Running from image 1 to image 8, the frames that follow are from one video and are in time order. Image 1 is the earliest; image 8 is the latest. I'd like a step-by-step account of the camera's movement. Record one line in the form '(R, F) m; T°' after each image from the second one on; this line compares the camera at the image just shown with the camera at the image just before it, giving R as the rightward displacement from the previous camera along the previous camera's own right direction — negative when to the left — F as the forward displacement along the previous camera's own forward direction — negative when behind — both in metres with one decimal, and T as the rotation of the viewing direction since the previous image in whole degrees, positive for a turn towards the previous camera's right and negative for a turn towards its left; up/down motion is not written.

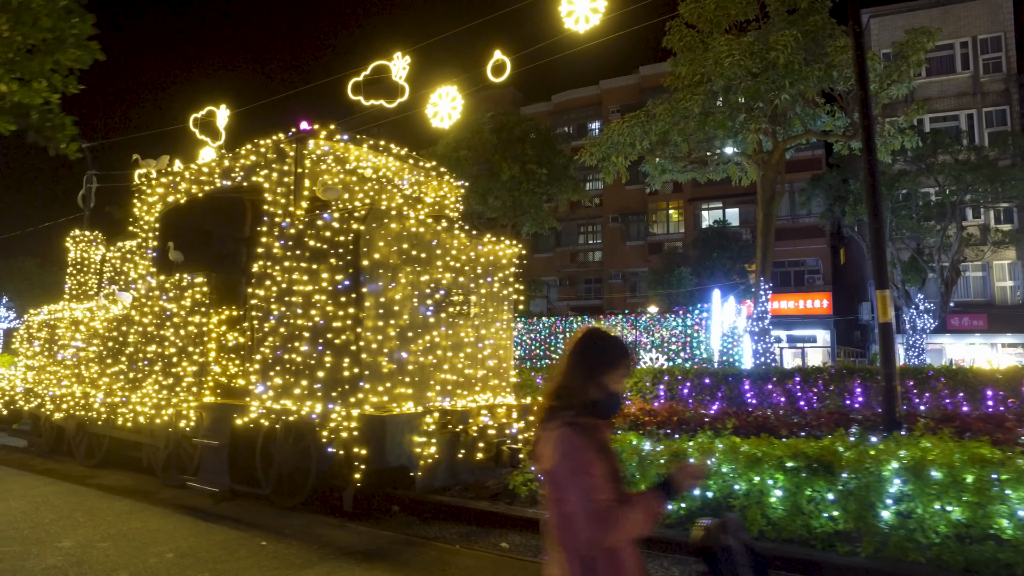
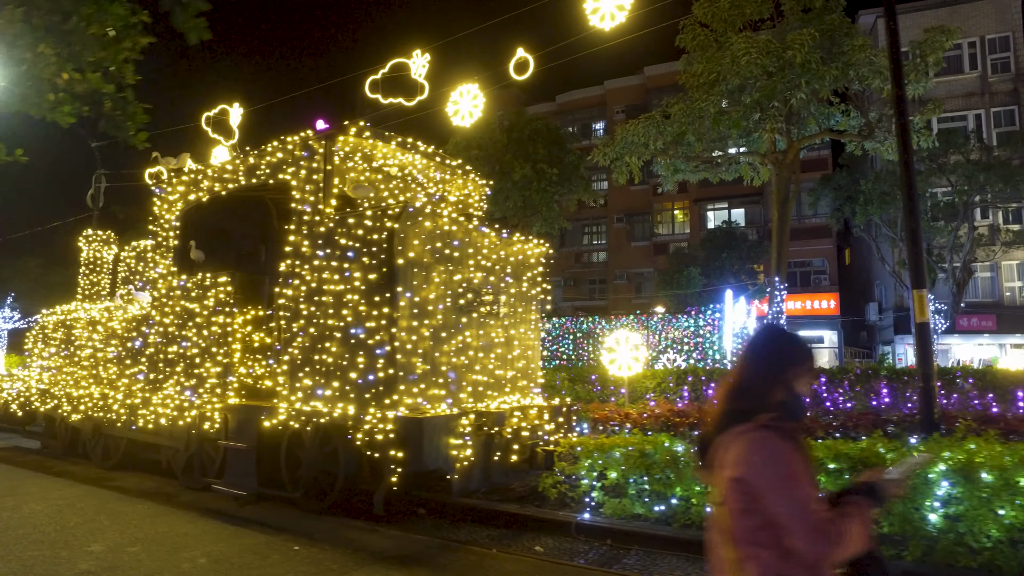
(-0.4, +0.1) m; 0°
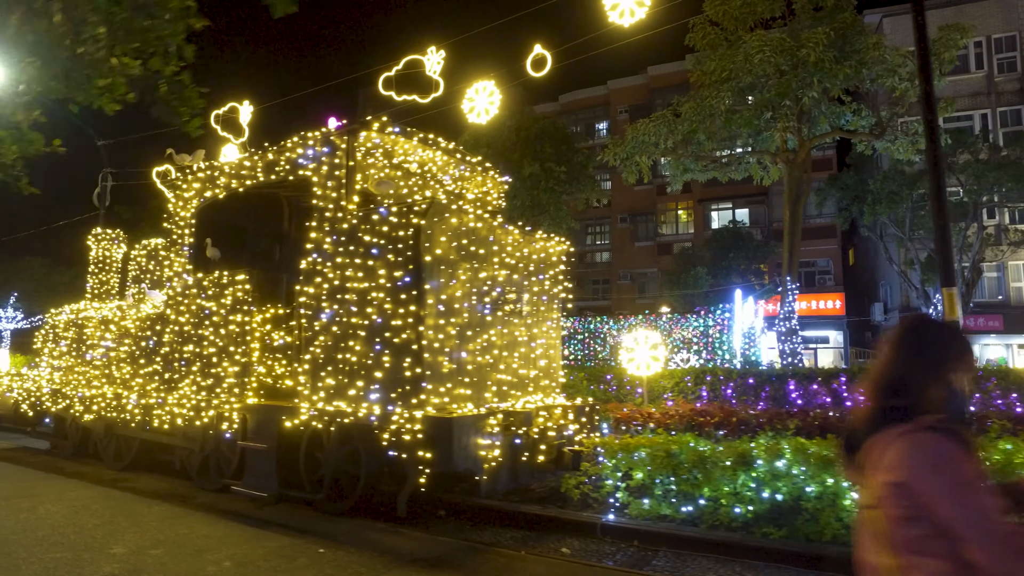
(-0.3, +0.1) m; 0°
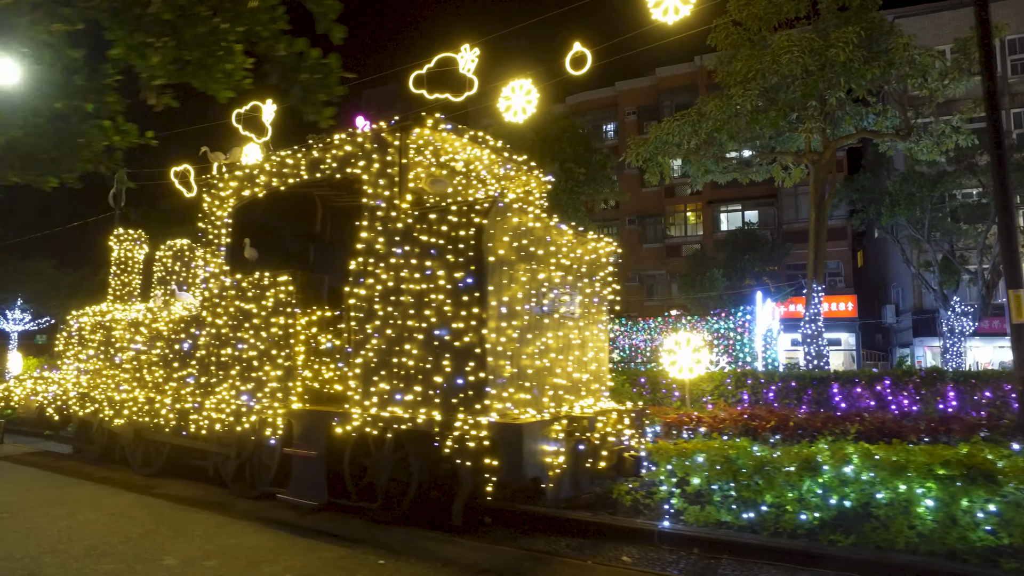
(-0.7, +0.2) m; 0°
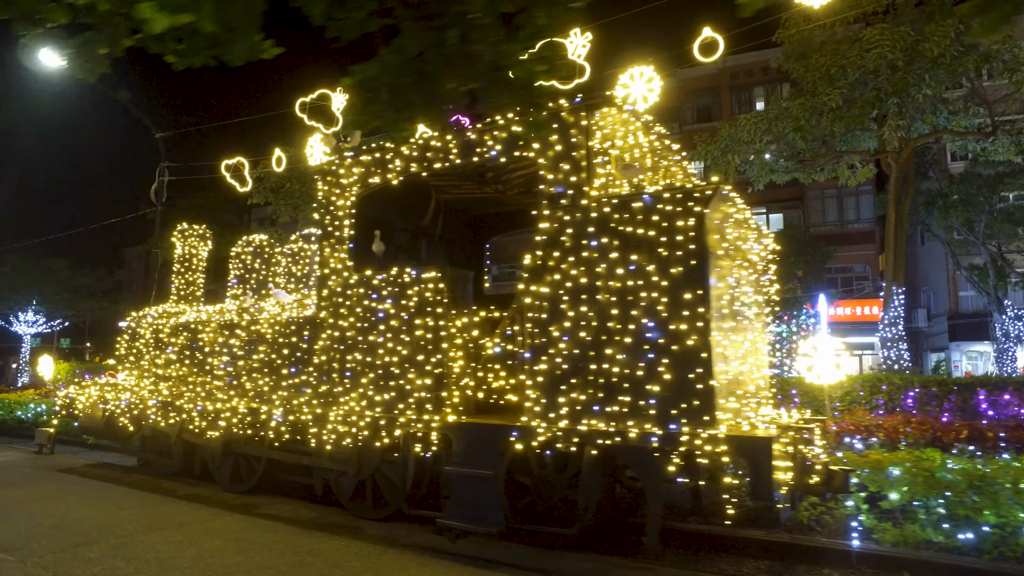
(-2.2, +0.7) m; +1°
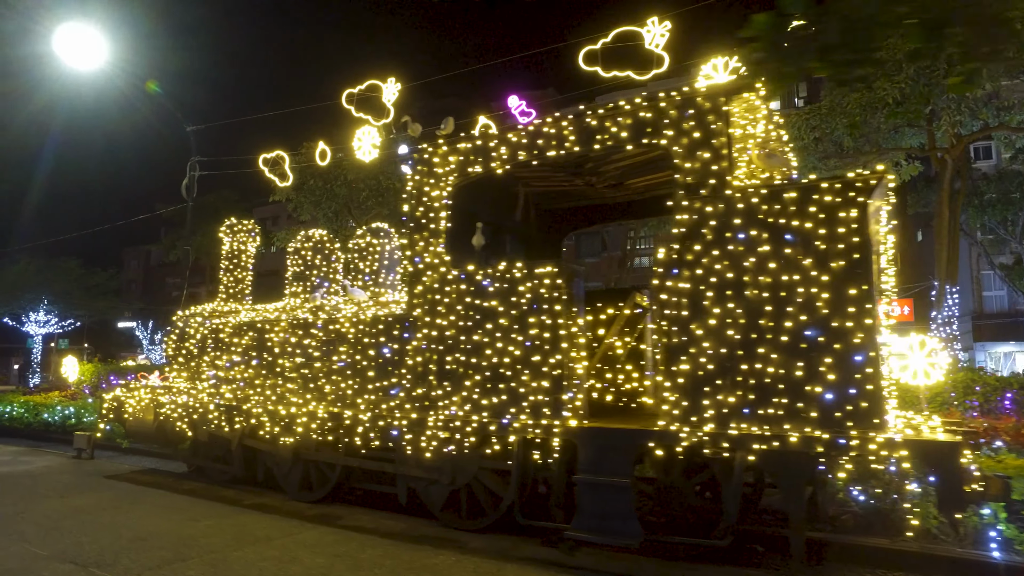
(-1.4, +0.4) m; +1°
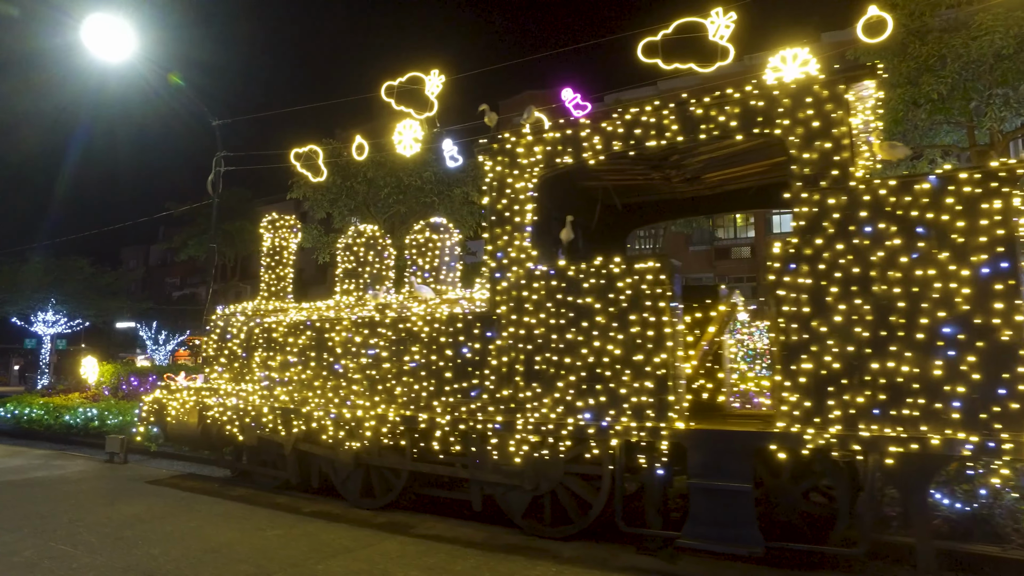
(-1.1, +0.3) m; +1°
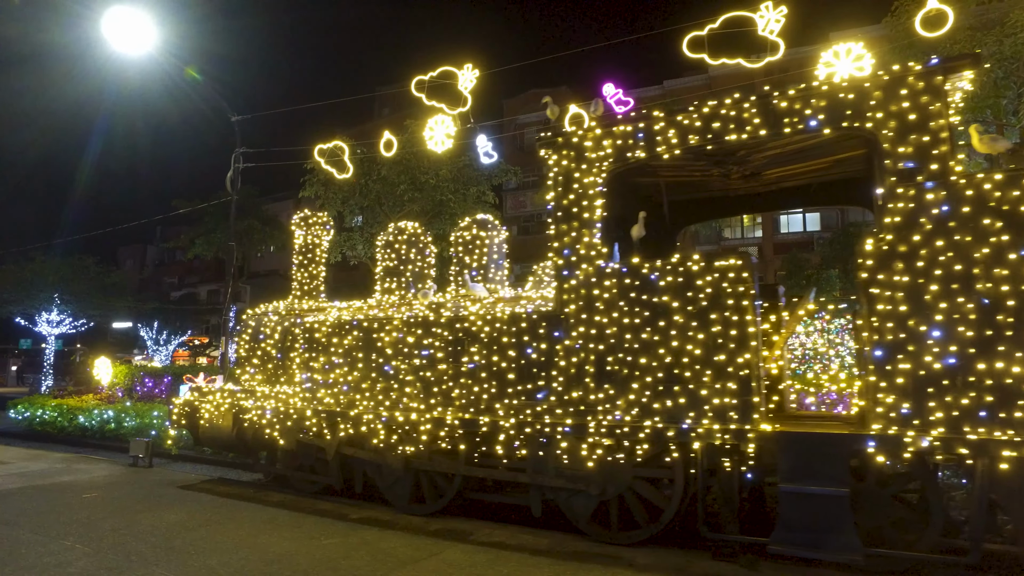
(-0.9, +0.2) m; +1°
